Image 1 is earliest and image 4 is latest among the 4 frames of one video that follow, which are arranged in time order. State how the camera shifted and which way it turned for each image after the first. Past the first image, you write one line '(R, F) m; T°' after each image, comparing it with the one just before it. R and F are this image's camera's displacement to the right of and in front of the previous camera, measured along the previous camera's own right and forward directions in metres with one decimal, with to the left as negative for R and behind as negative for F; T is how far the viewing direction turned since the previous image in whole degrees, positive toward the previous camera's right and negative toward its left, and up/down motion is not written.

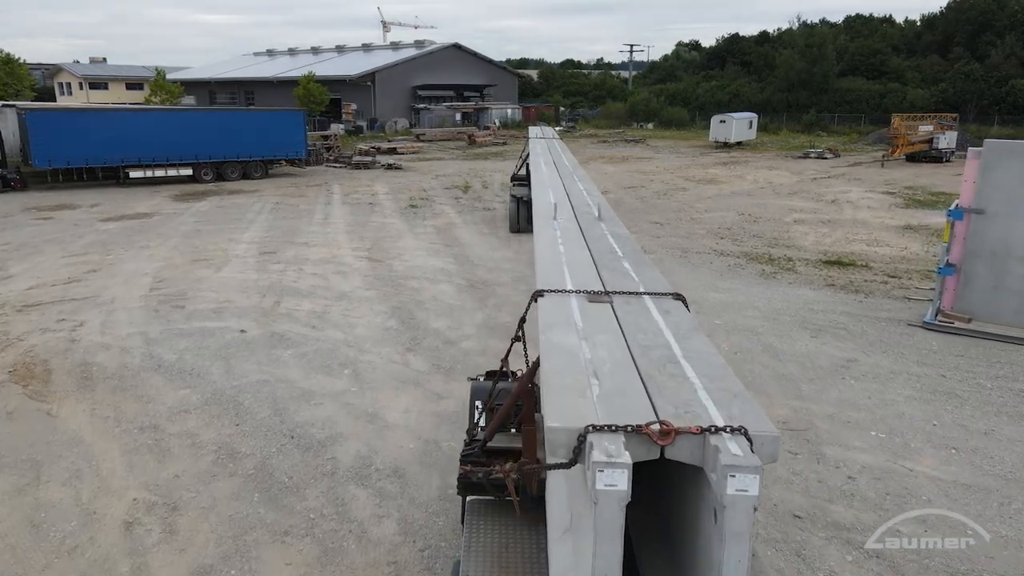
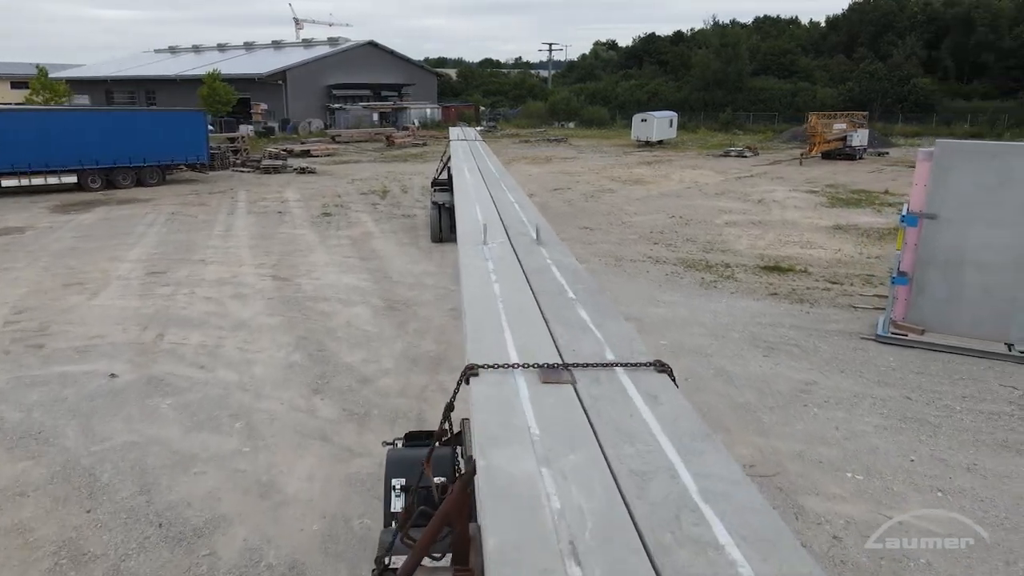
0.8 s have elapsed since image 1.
(0.0, +1.1) m; +6°
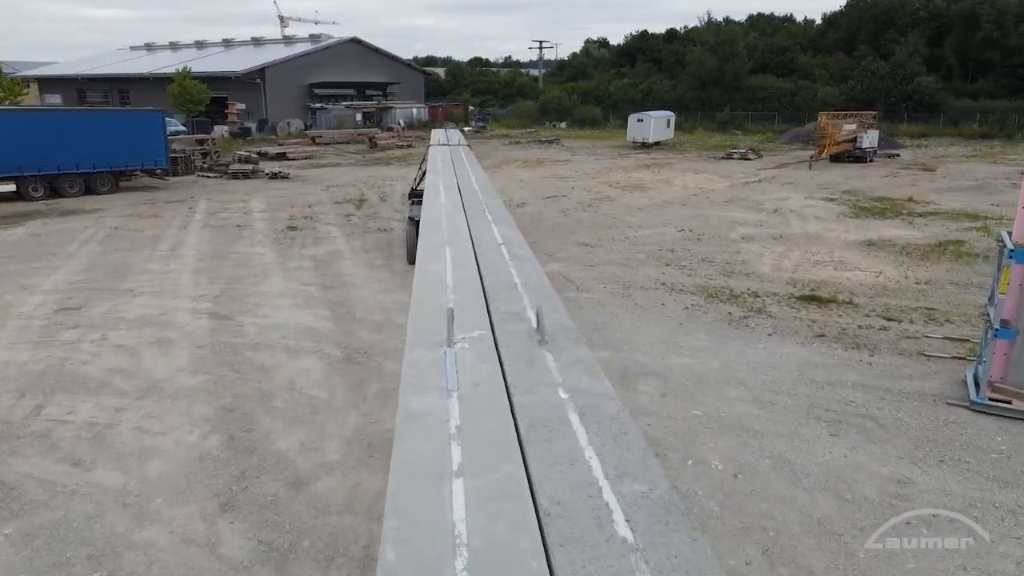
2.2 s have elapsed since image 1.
(0.0, +2.0) m; +1°
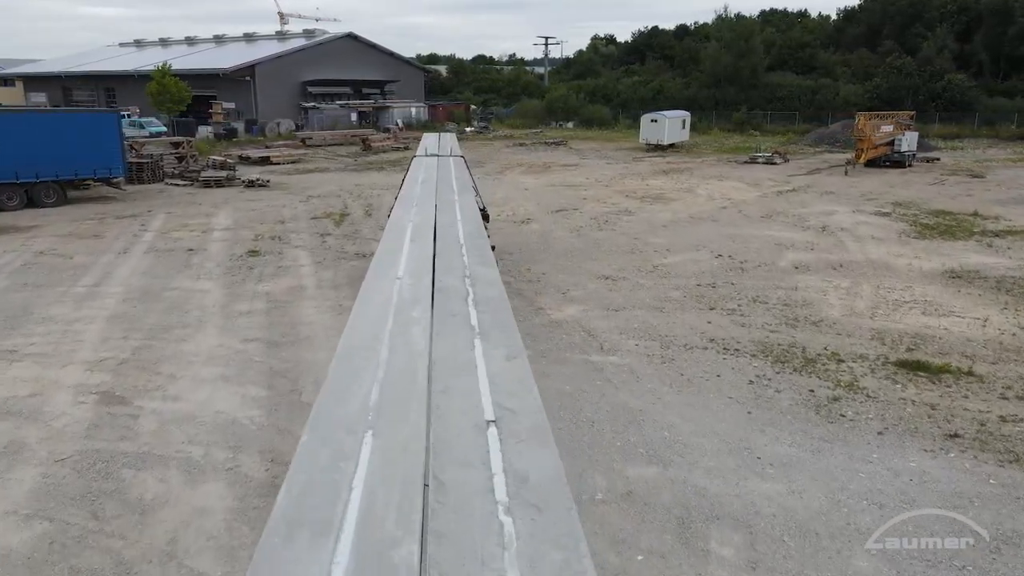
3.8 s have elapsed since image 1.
(0.0, +2.6) m; 0°
